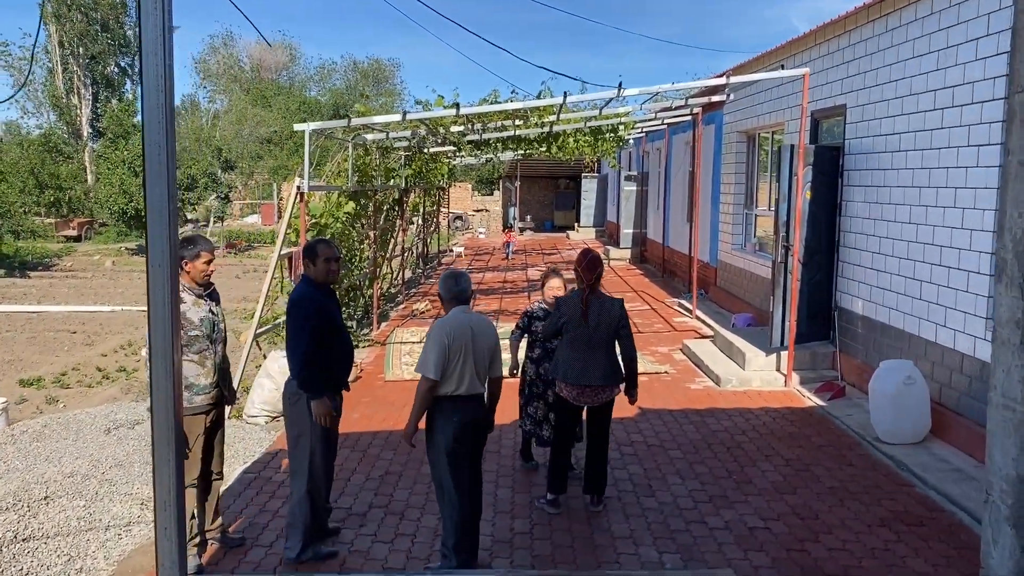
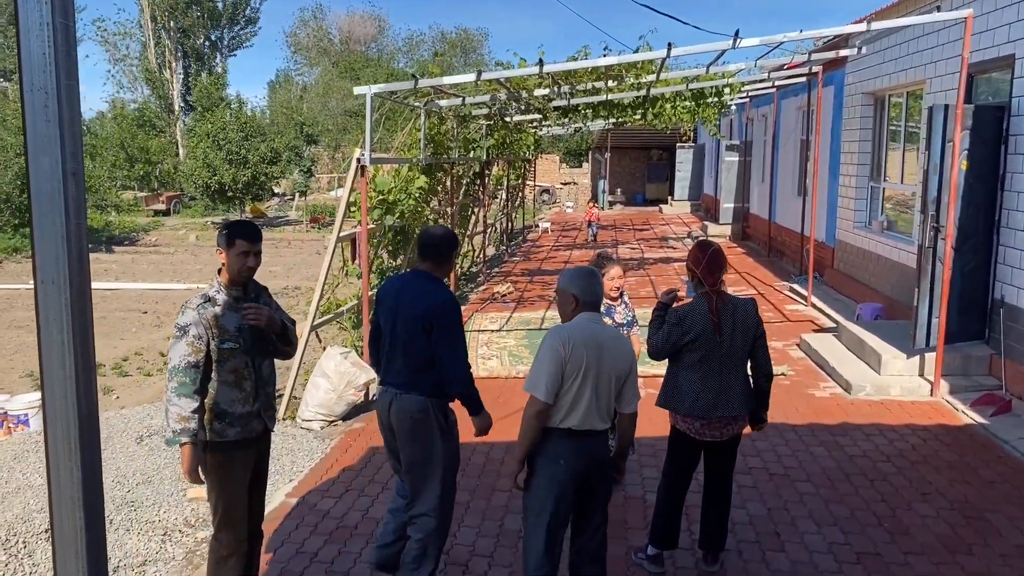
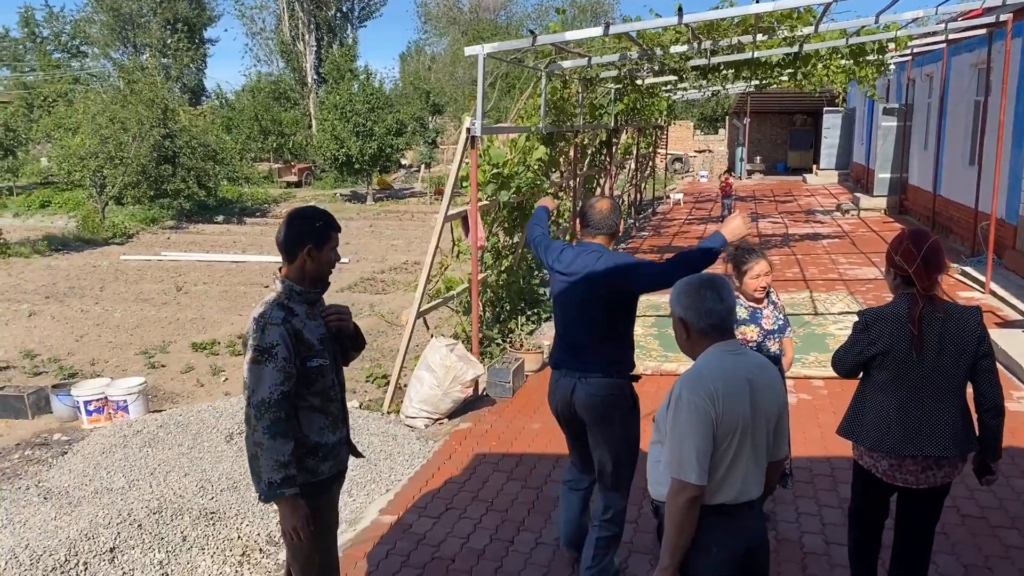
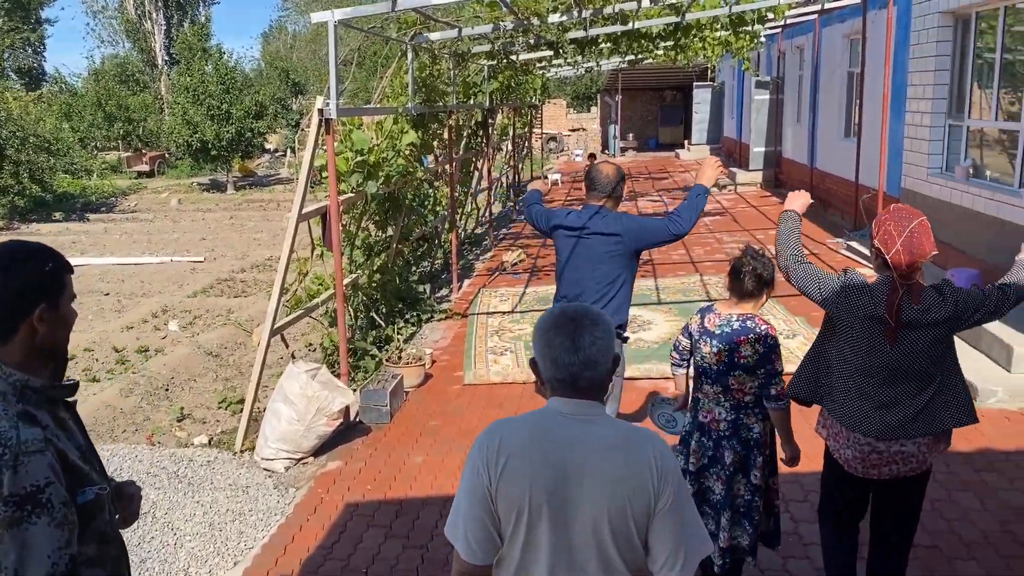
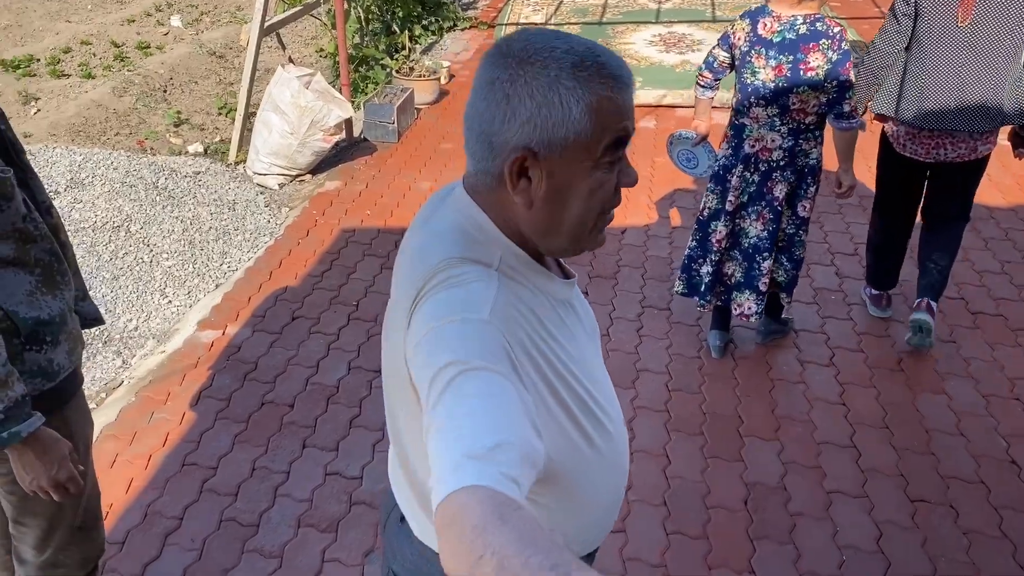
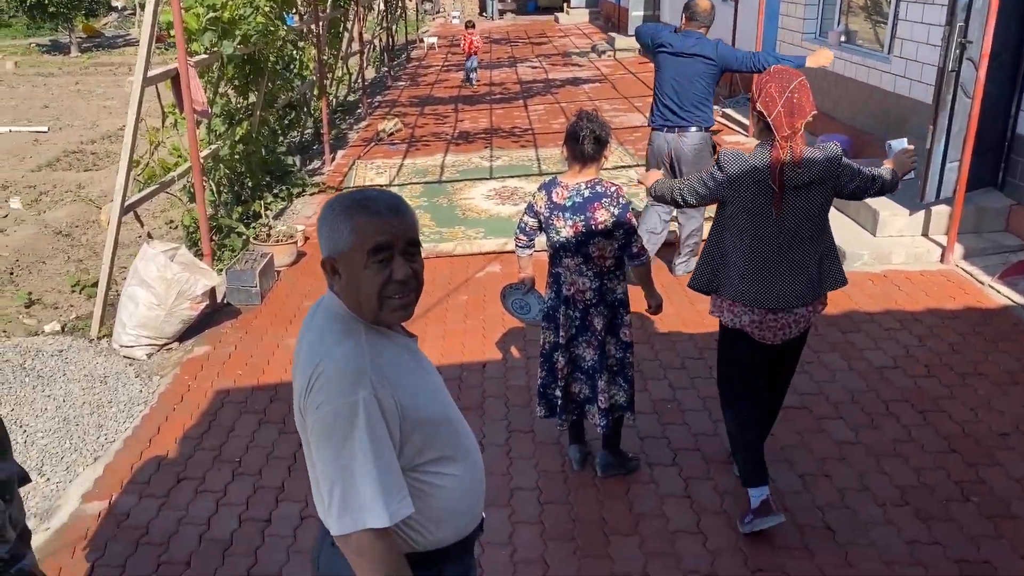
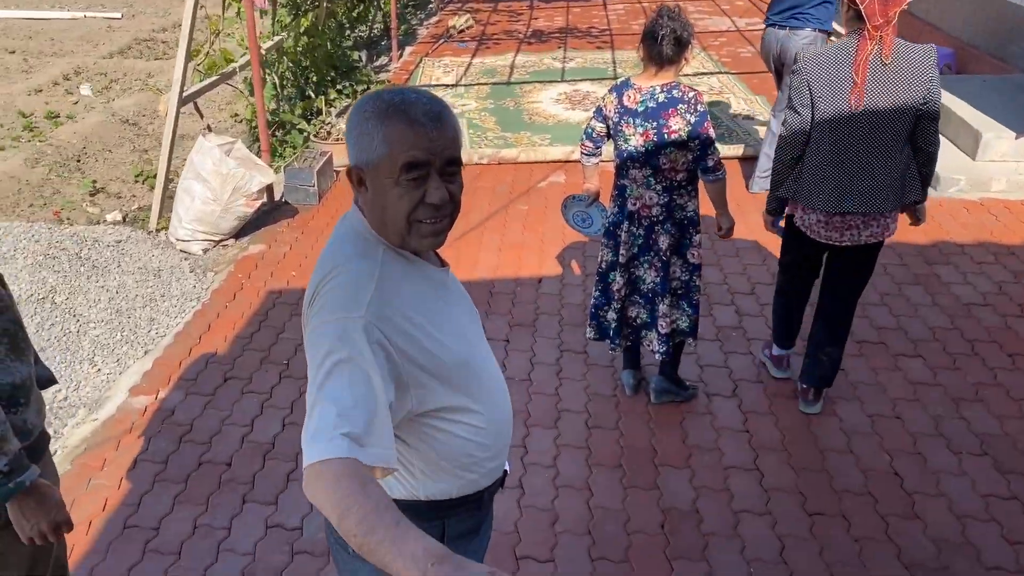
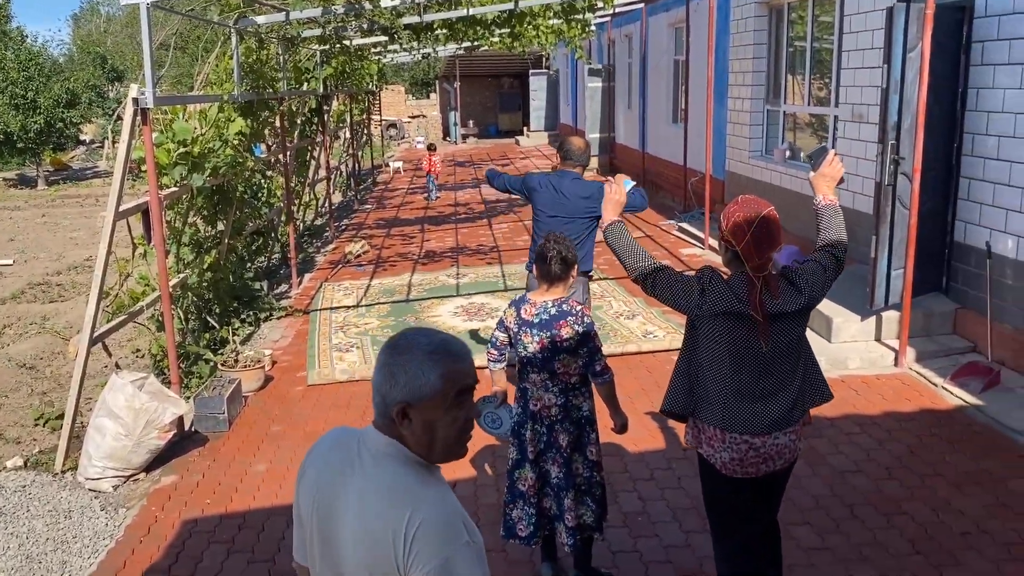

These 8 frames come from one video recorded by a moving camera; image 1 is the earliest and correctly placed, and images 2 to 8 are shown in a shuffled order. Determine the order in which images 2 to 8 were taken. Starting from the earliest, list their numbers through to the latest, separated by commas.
2, 3, 4, 8, 6, 7, 5
